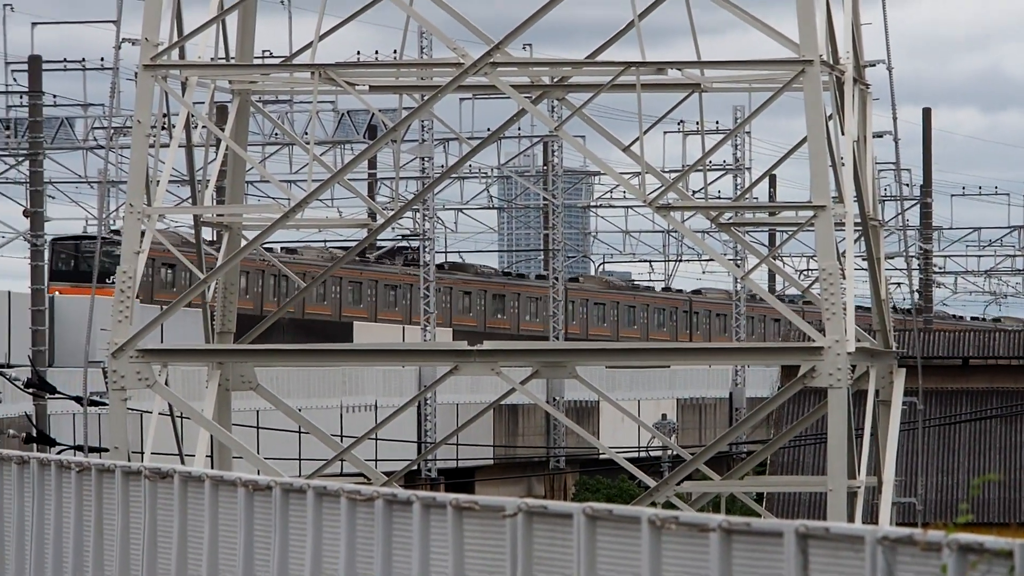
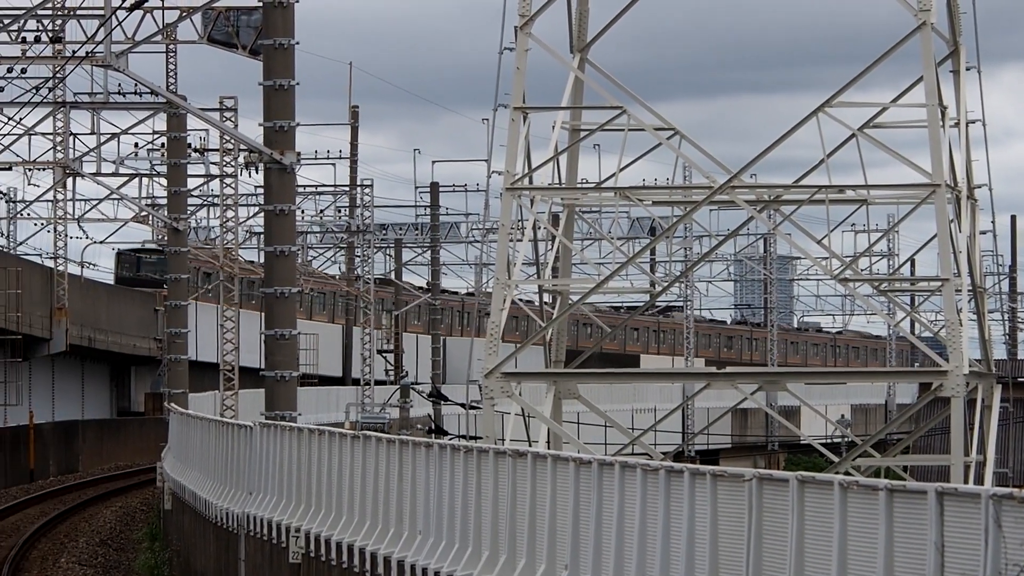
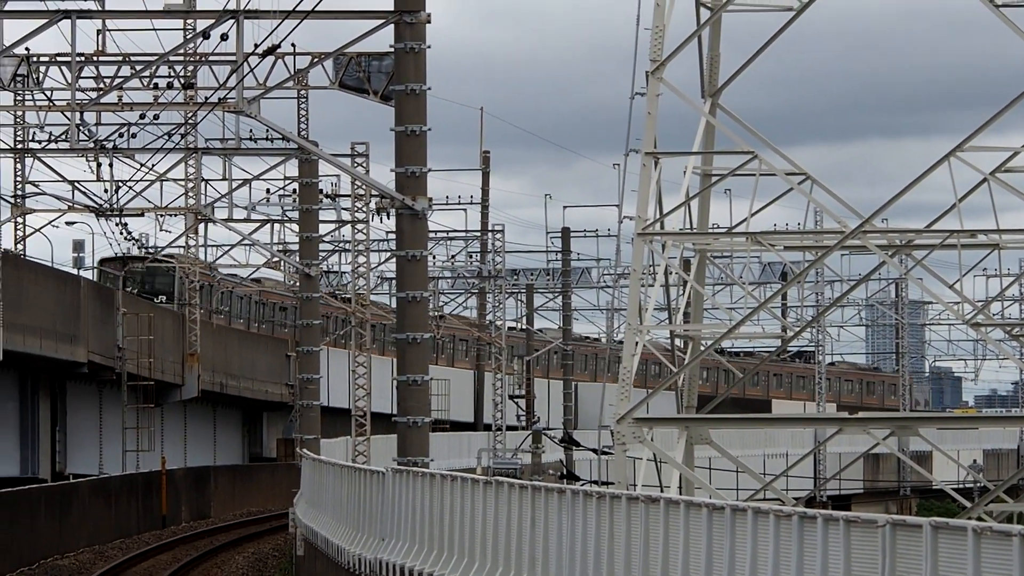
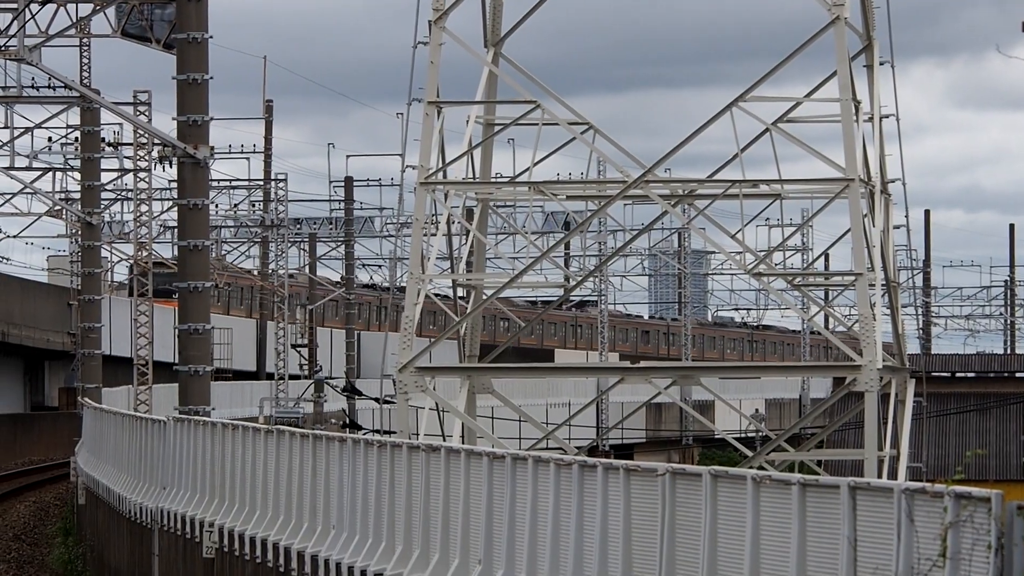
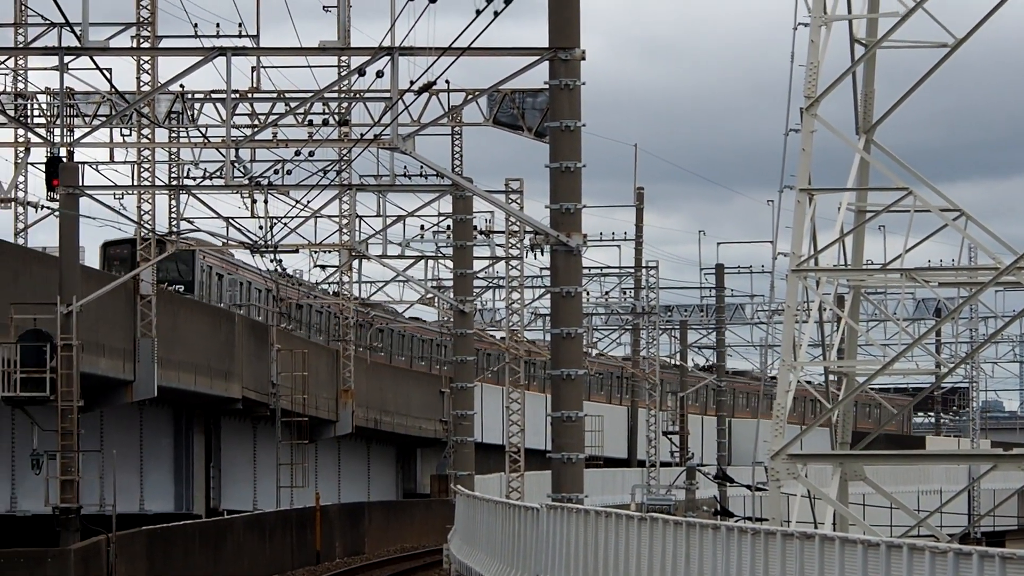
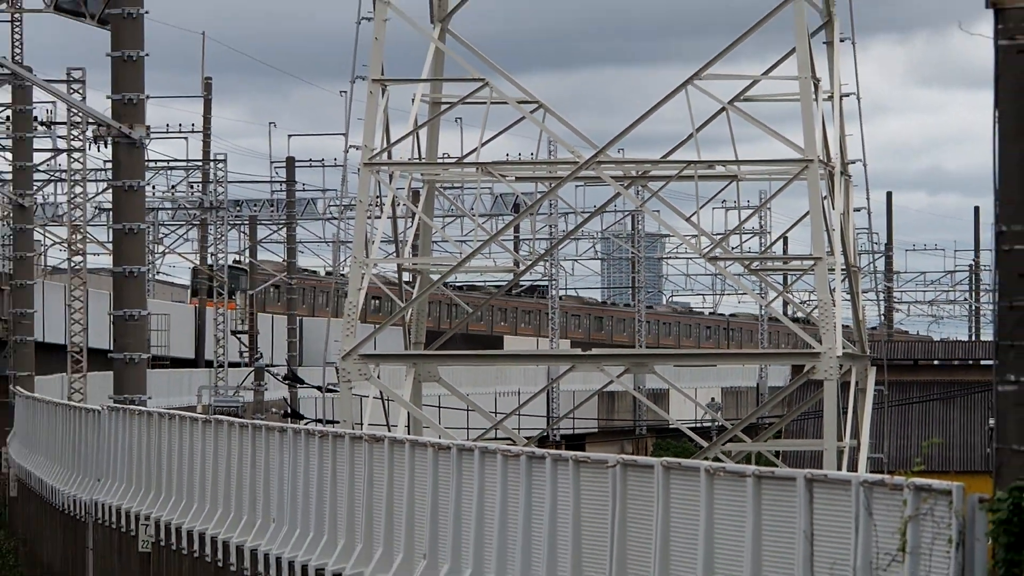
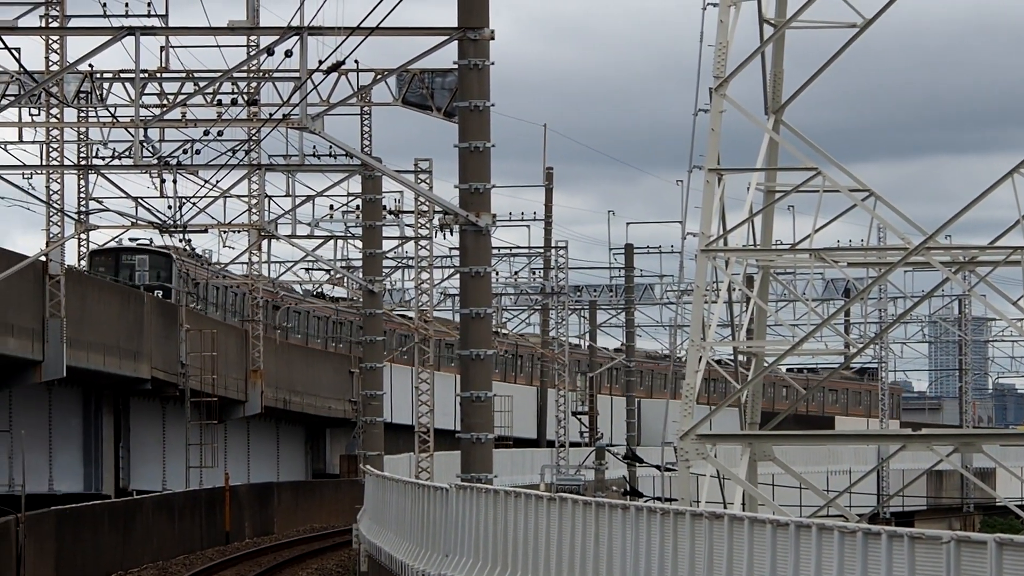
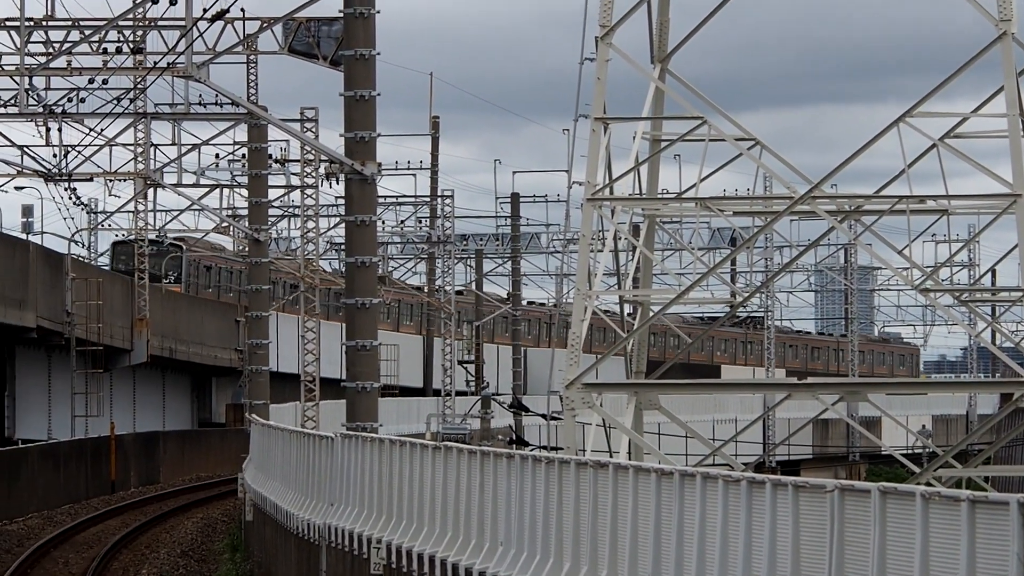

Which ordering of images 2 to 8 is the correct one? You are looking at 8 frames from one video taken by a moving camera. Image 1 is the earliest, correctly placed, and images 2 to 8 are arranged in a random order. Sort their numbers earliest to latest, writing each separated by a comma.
6, 4, 2, 8, 3, 7, 5
